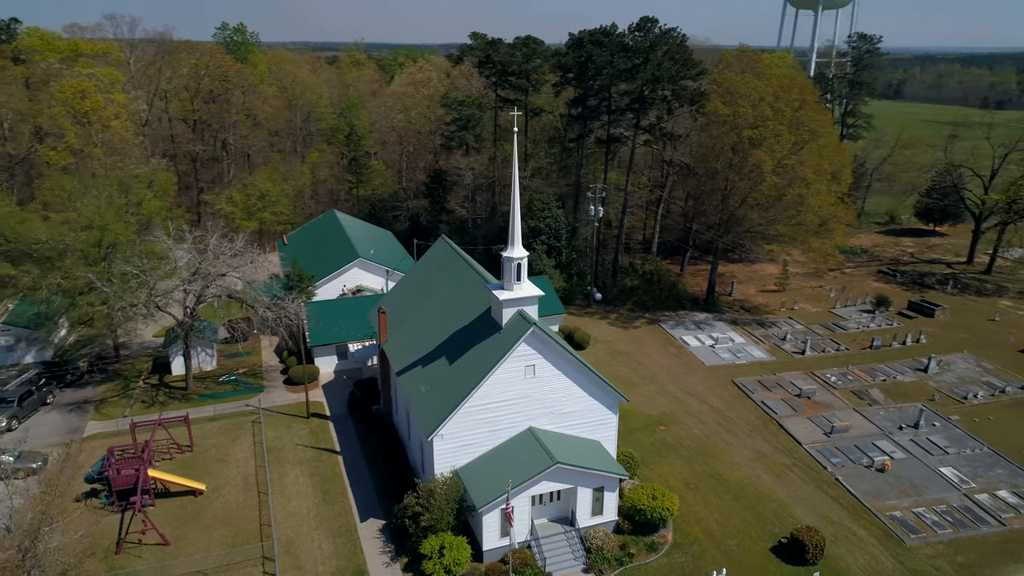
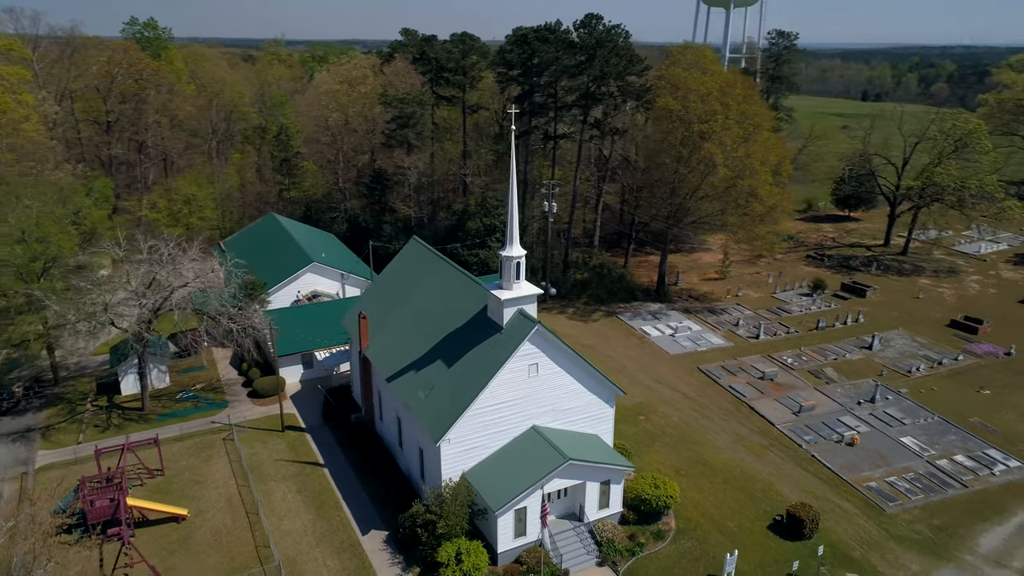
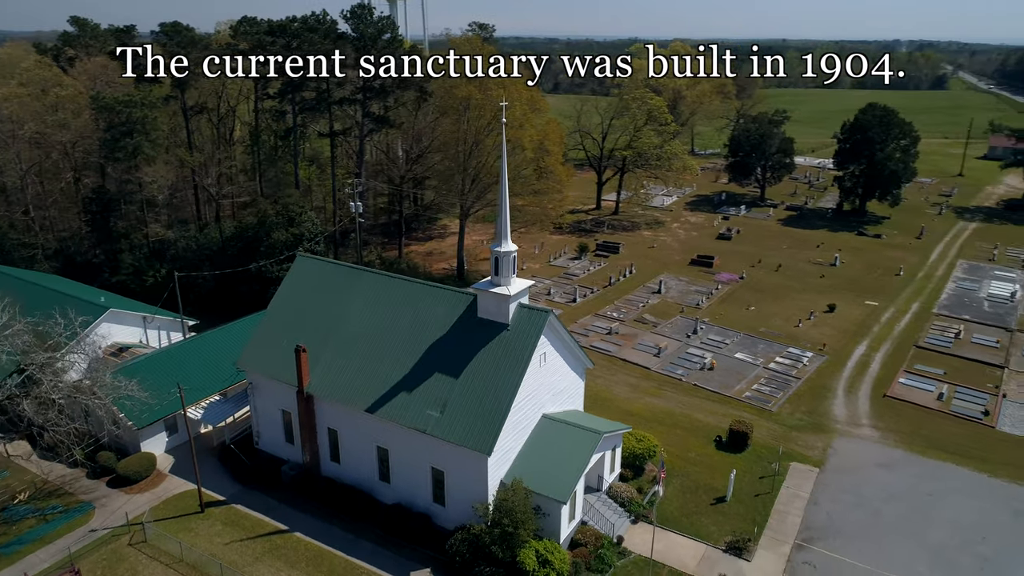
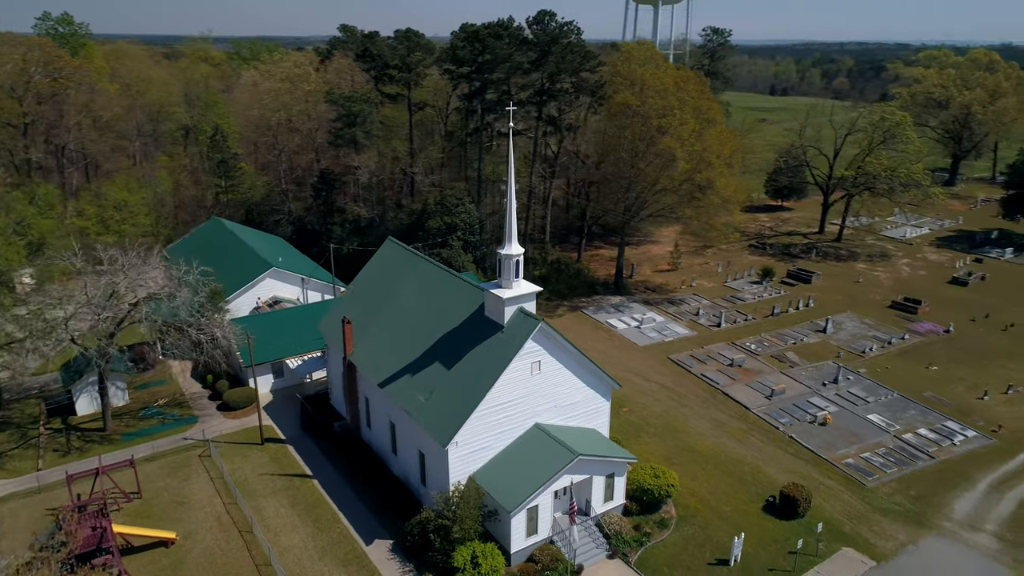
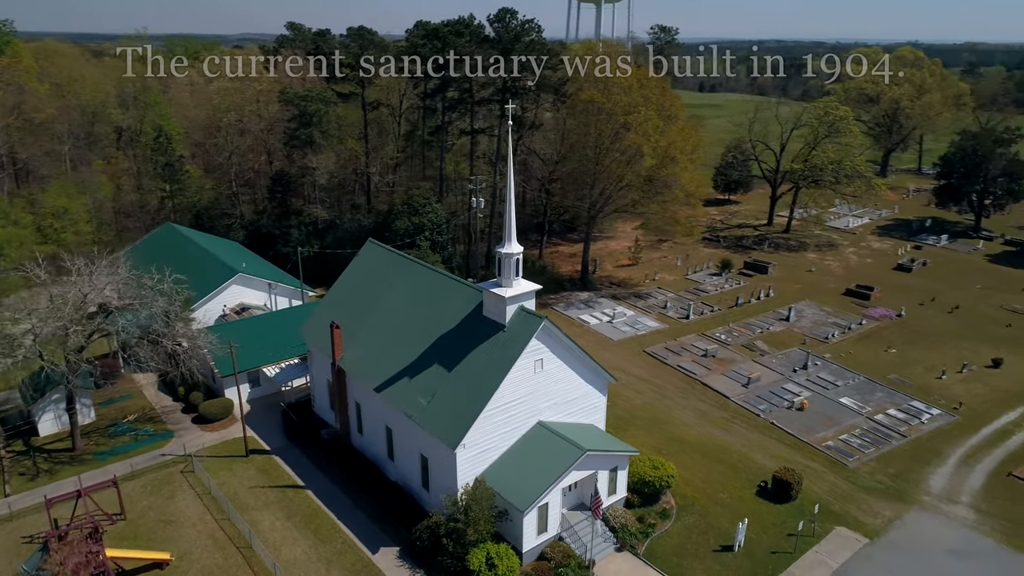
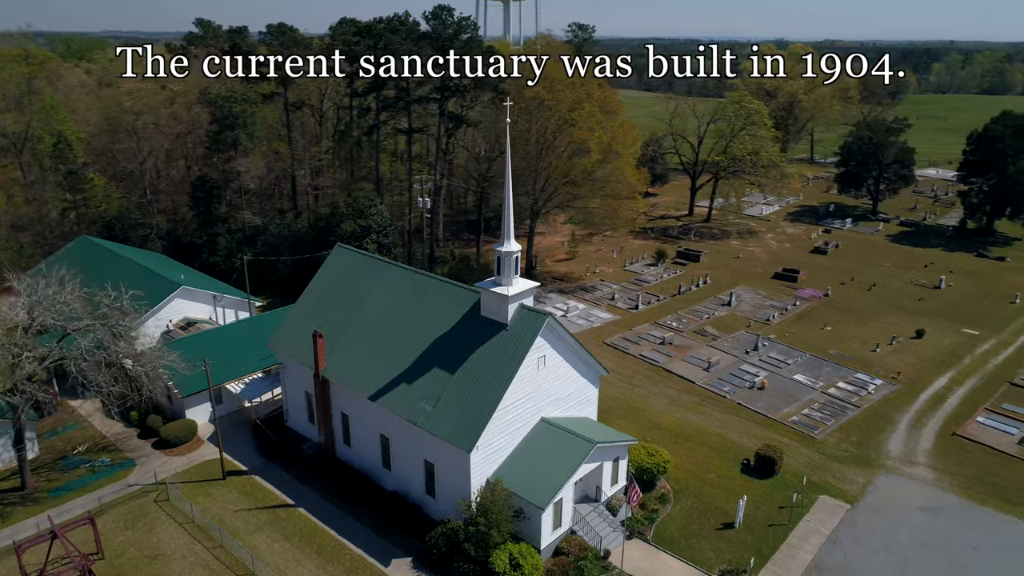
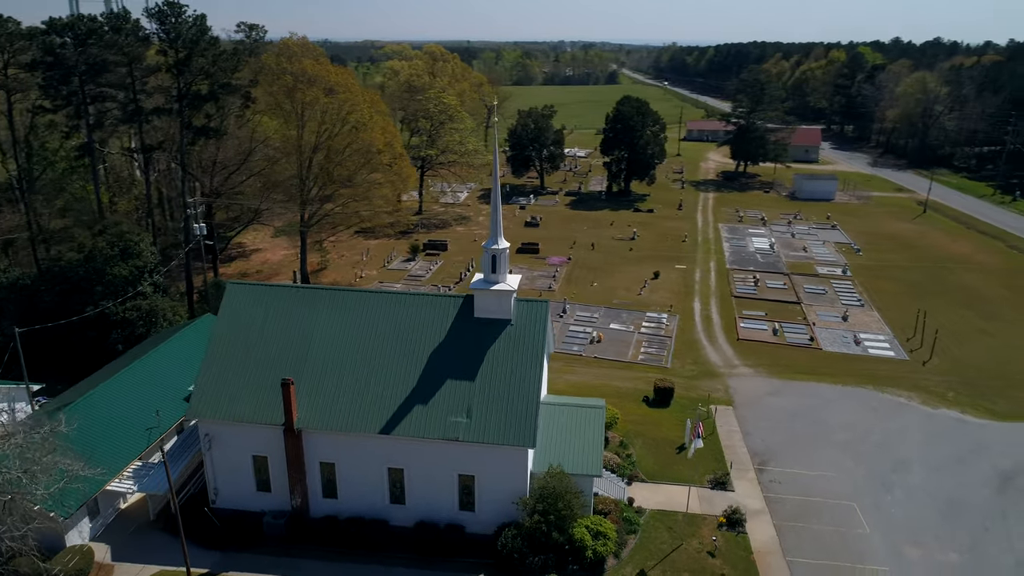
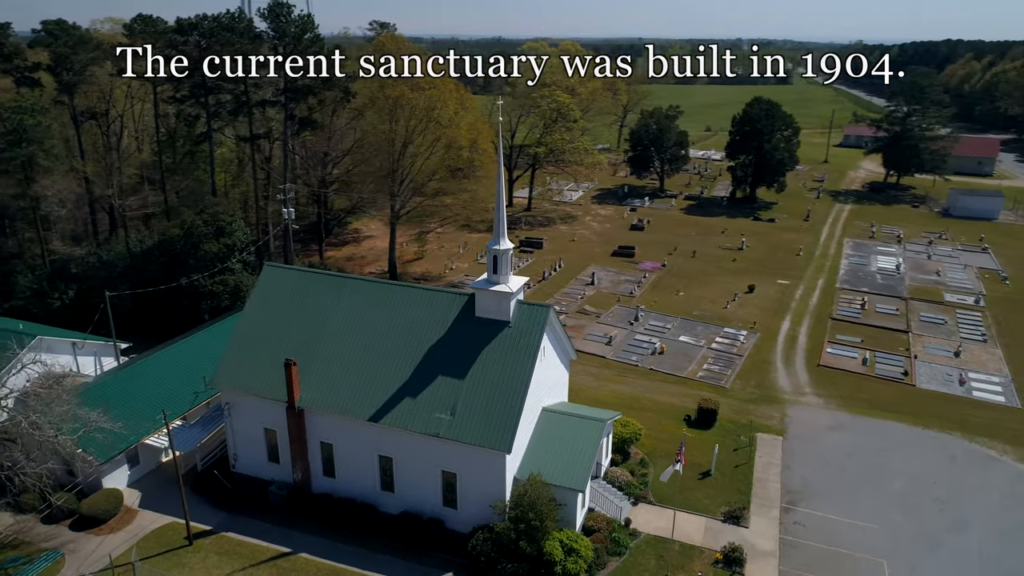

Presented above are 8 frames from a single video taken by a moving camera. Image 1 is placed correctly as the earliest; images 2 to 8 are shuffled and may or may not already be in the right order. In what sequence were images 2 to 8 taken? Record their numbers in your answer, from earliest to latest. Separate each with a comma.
2, 4, 5, 6, 3, 8, 7
